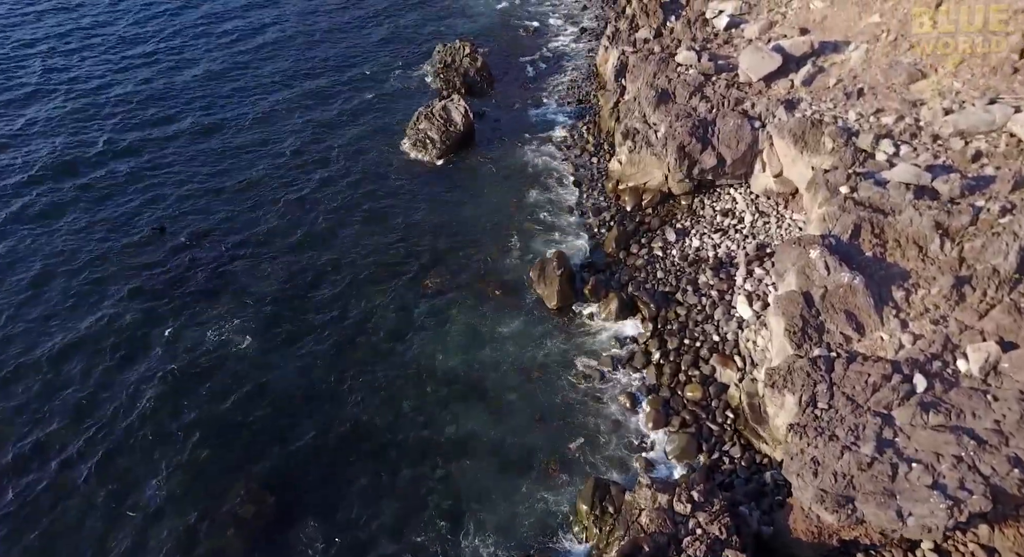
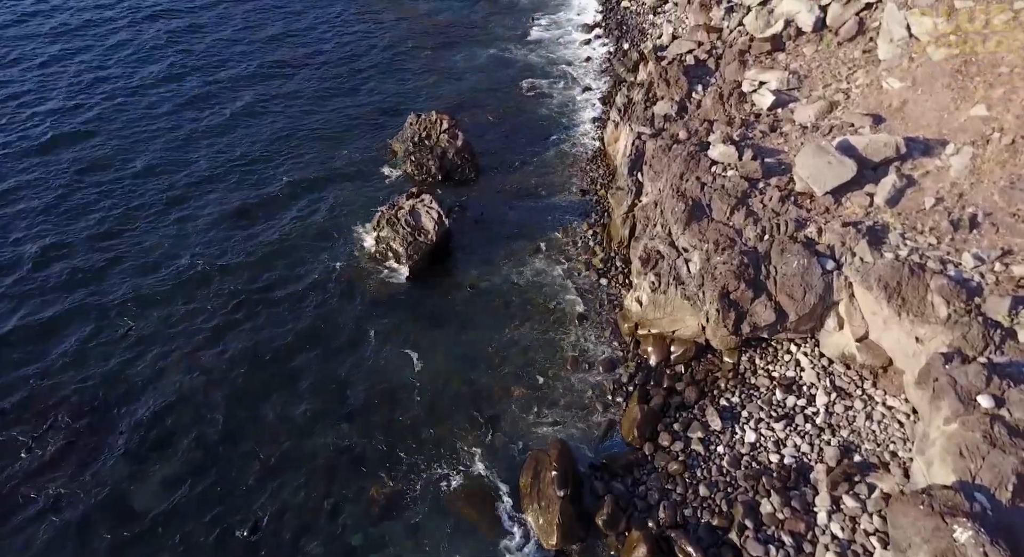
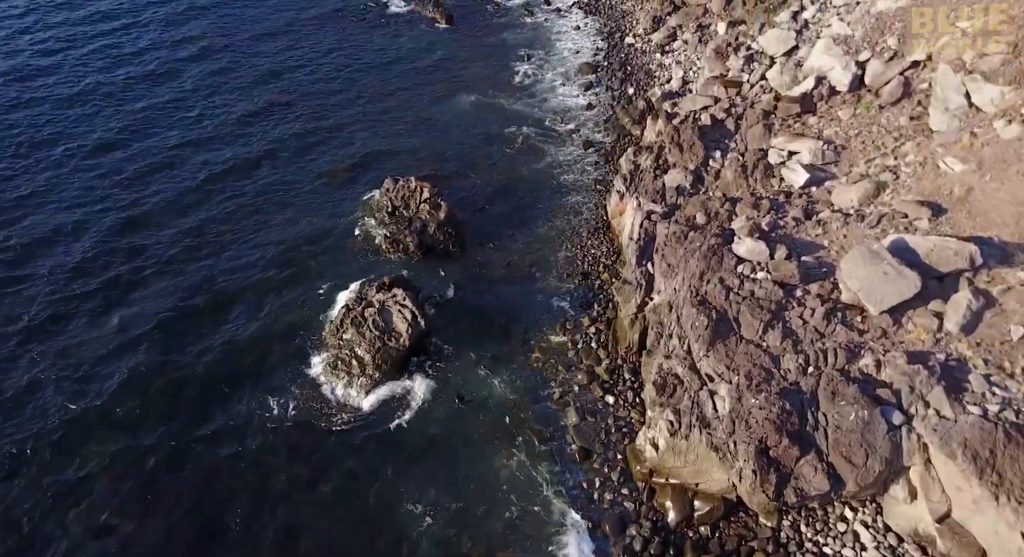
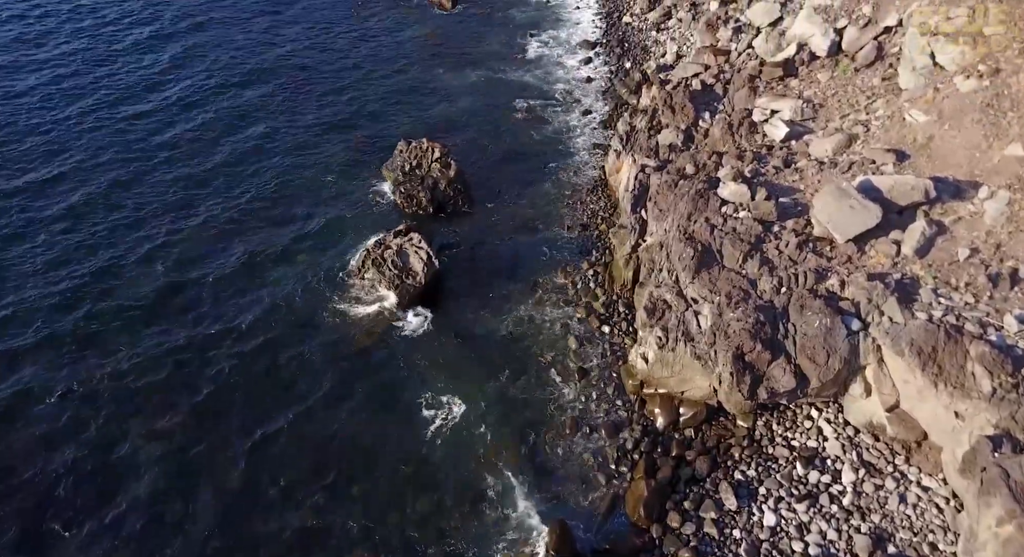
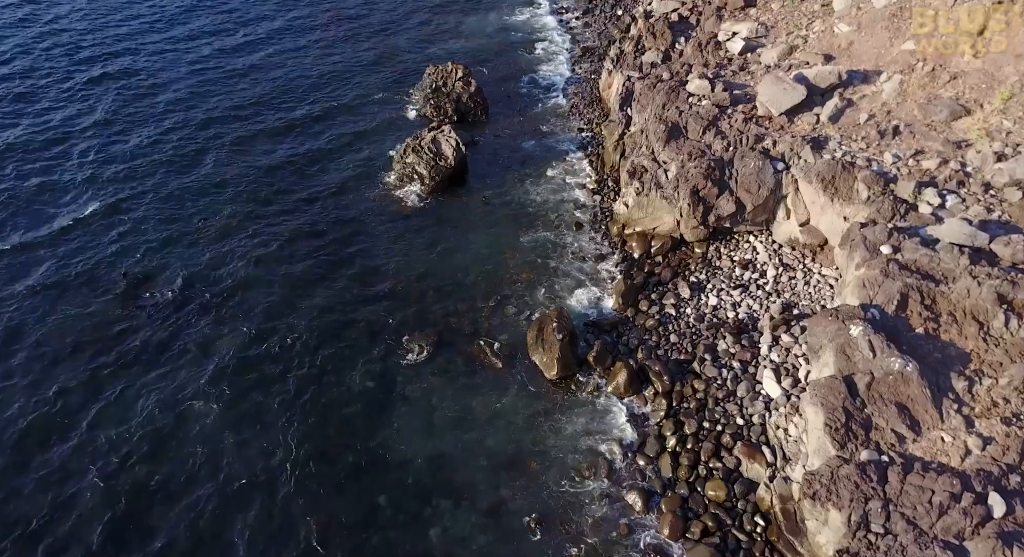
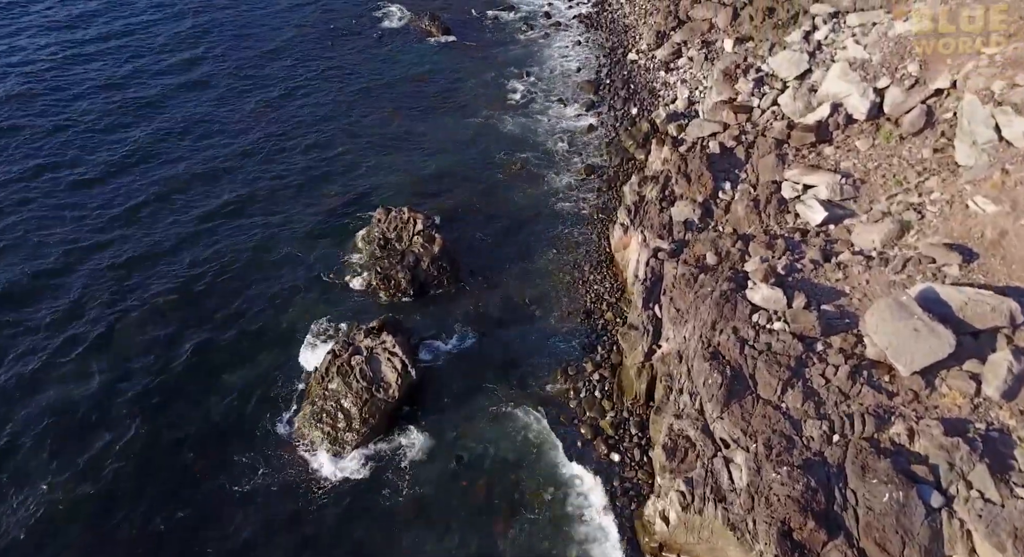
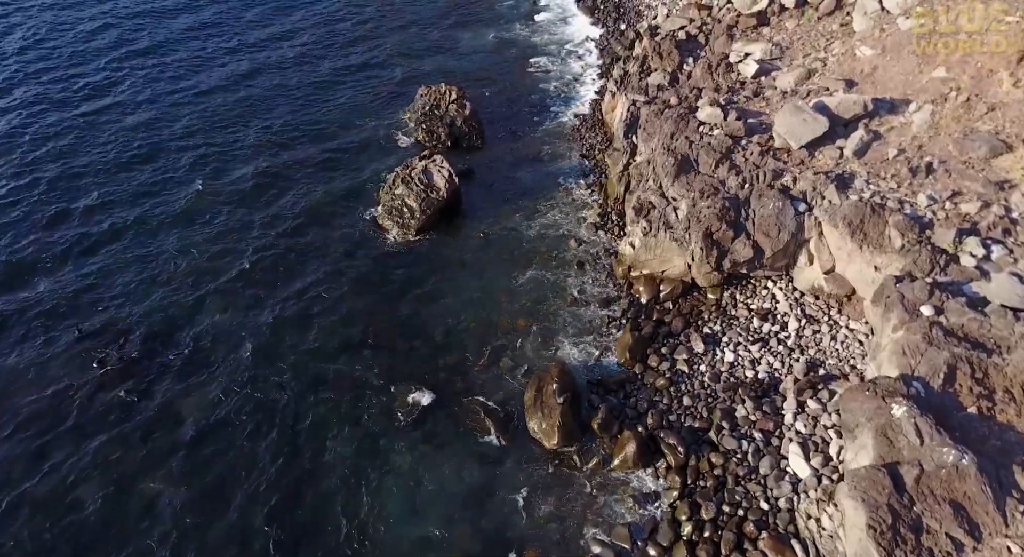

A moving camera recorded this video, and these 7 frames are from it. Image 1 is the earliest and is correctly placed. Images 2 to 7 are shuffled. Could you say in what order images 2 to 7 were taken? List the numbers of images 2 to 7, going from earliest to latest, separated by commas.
5, 7, 2, 4, 3, 6
